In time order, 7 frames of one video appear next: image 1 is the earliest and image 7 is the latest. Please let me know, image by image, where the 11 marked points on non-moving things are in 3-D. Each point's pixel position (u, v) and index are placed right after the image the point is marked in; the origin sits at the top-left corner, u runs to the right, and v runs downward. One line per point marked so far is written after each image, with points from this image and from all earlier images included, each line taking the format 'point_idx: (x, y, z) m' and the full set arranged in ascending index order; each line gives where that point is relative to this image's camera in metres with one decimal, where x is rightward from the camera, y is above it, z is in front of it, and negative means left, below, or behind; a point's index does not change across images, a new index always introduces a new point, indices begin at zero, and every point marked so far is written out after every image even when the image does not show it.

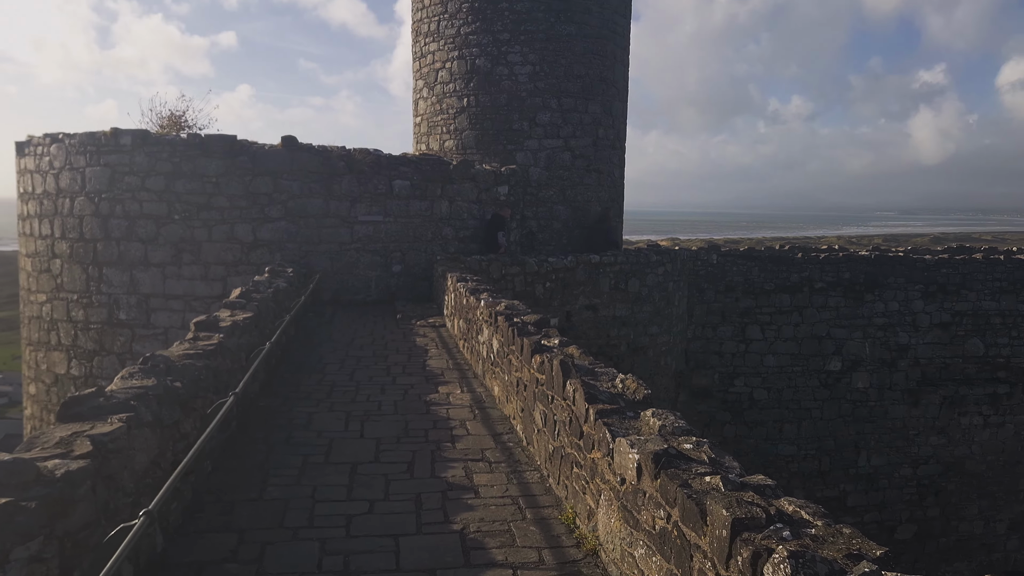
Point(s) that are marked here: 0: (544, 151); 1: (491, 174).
0: (+0.4, +1.7, +10.4) m
1: (-0.2, +1.3, +9.6) m
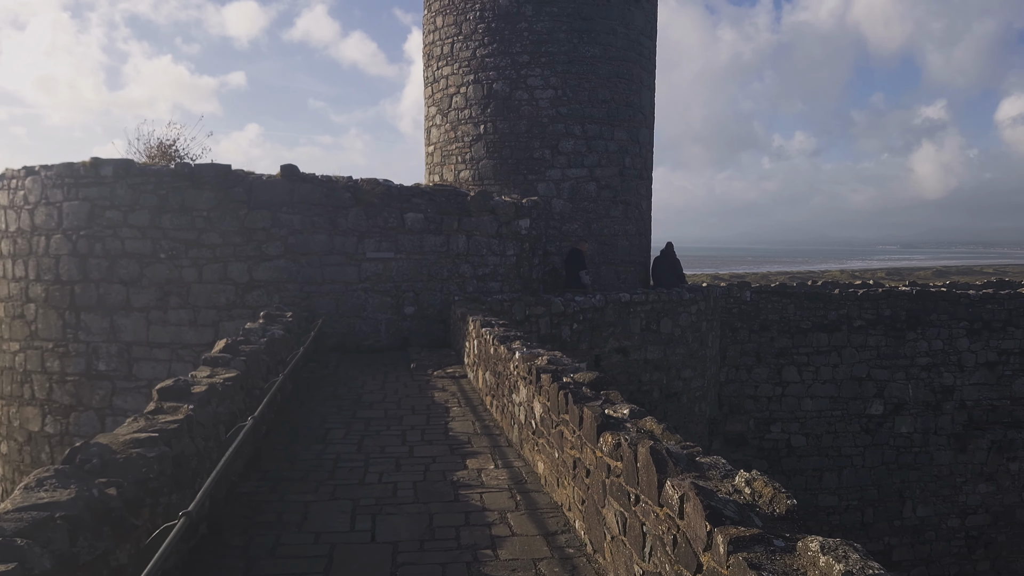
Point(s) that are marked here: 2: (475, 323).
0: (+0.6, +1.2, +9.6) m
1: (0.0, +0.9, +8.8) m
2: (-0.3, -0.3, +5.9) m
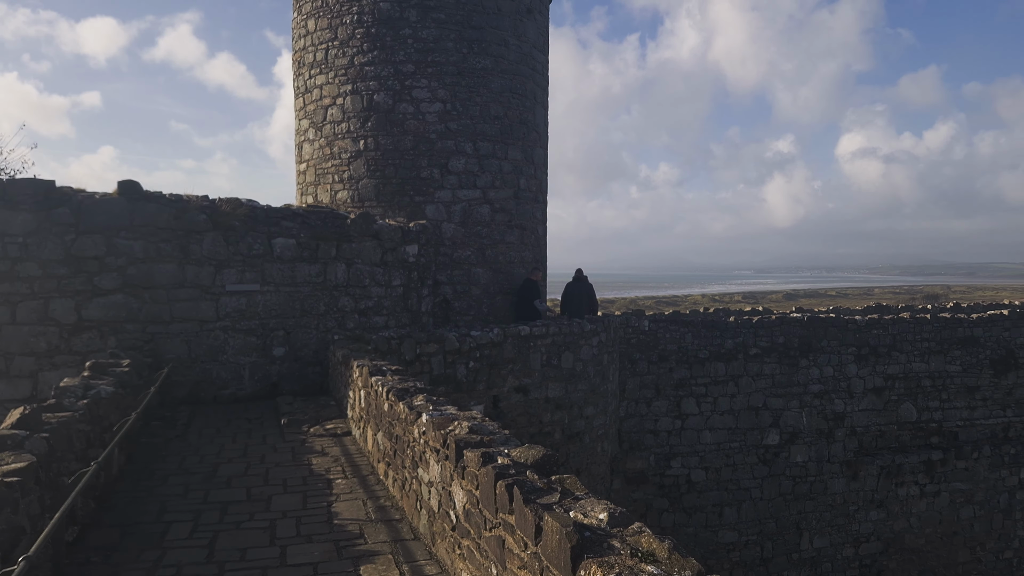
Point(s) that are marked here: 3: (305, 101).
0: (-0.6, +0.9, +8.7) m
1: (-1.1, +0.6, +7.9) m
2: (-0.9, -0.5, +4.9) m
3: (-2.3, +2.1, +9.1) m
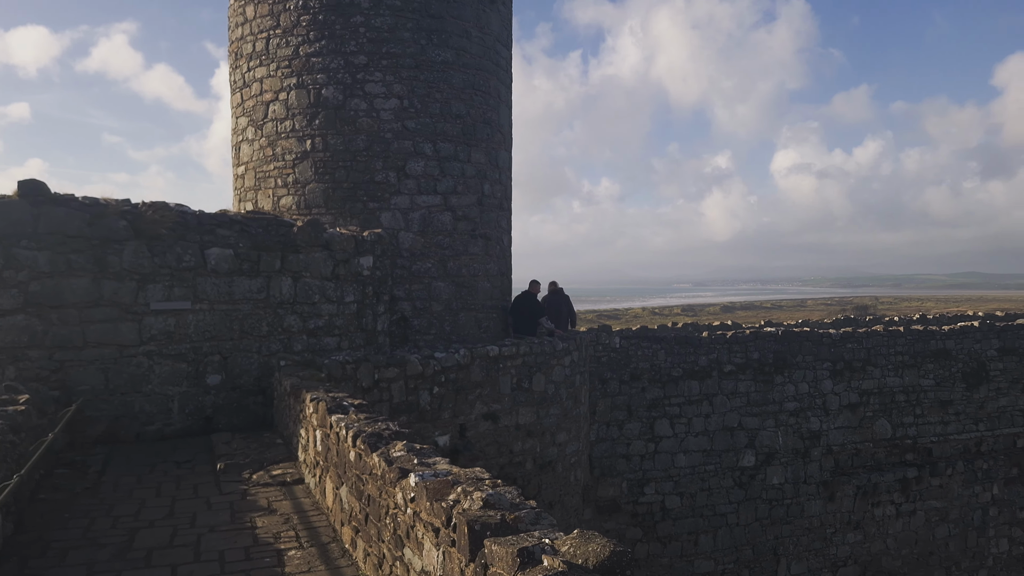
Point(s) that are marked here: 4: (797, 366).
0: (-0.9, +0.7, +7.9) m
1: (-1.4, +0.4, +7.0) m
2: (-1.0, -0.6, +4.0) m
3: (-2.7, +1.9, +8.2) m
4: (+3.8, -1.0, +11.0) m
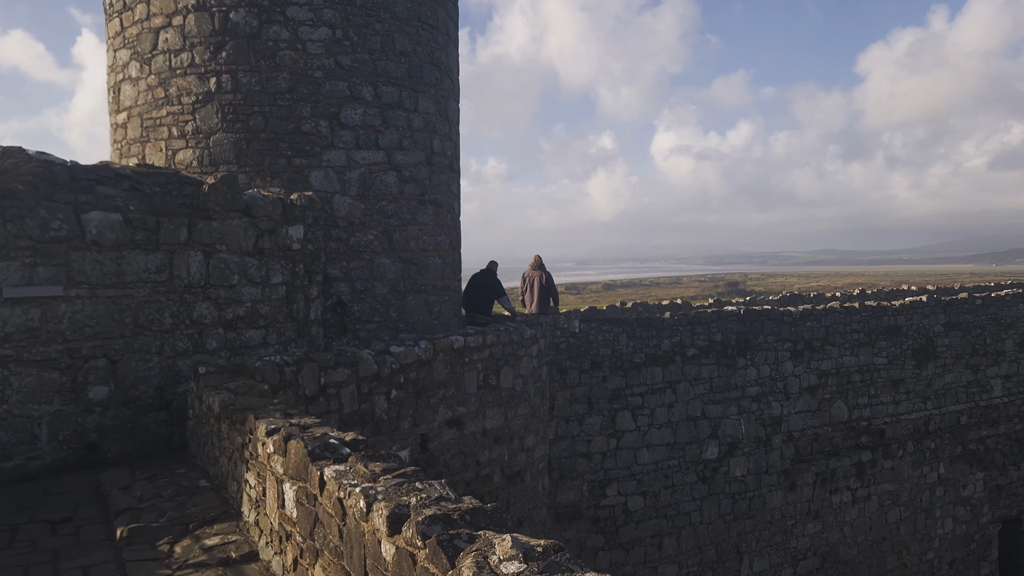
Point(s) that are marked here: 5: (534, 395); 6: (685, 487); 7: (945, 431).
0: (-1.2, +0.9, +6.4) m
1: (-1.6, +0.6, +5.4) m
2: (-0.7, -0.5, +2.6) m
3: (-3.0, +2.1, +6.4) m
4: (+3.1, -0.7, +10.2) m
5: (+0.2, -0.9, +7.0) m
6: (+2.0, -2.3, +9.6) m
7: (+6.4, -2.1, +12.2) m
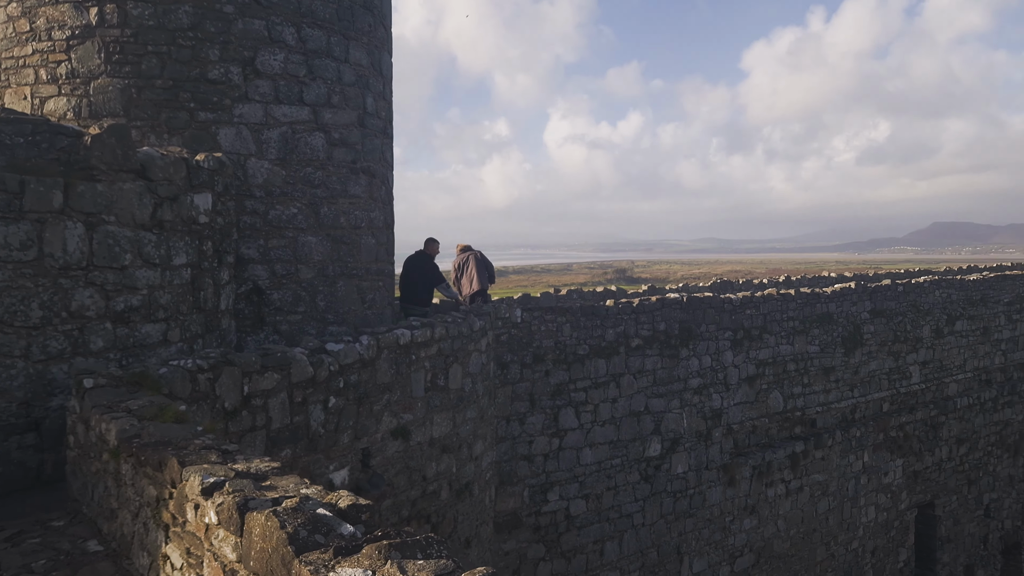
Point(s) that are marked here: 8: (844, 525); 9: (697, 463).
0: (-1.5, +1.0, +5.3) m
1: (-1.7, +0.6, +4.3) m
2: (-0.5, -0.4, +1.6) m
3: (-3.3, +2.2, +5.0) m
4: (+2.2, -0.6, +9.6) m
5: (-0.2, -0.8, +6.1) m
6: (+1.3, -2.2, +8.9) m
7: (+5.3, -1.9, +12.1) m
8: (+4.7, -3.4, +11.7) m
9: (+2.2, -2.1, +9.7) m
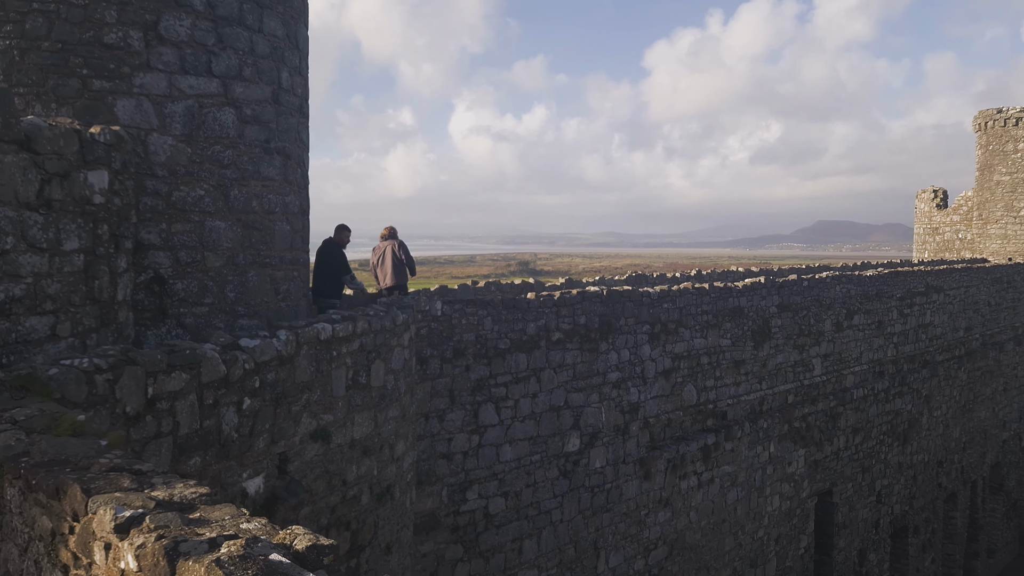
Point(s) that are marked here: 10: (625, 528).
0: (-2.0, +1.1, +4.8) m
1: (-2.0, +0.7, +3.8) m
2: (-0.5, -0.4, +1.2) m
3: (-3.7, +2.2, +4.3) m
4: (+1.2, -0.5, +9.6) m
5: (-0.7, -0.7, +5.8) m
6: (+0.4, -2.1, +8.8) m
7: (+4.0, -1.9, +12.4) m
8: (+3.5, -3.3, +11.9) m
9: (+1.2, -2.0, +9.6) m
10: (+1.4, -2.9, +9.8) m
